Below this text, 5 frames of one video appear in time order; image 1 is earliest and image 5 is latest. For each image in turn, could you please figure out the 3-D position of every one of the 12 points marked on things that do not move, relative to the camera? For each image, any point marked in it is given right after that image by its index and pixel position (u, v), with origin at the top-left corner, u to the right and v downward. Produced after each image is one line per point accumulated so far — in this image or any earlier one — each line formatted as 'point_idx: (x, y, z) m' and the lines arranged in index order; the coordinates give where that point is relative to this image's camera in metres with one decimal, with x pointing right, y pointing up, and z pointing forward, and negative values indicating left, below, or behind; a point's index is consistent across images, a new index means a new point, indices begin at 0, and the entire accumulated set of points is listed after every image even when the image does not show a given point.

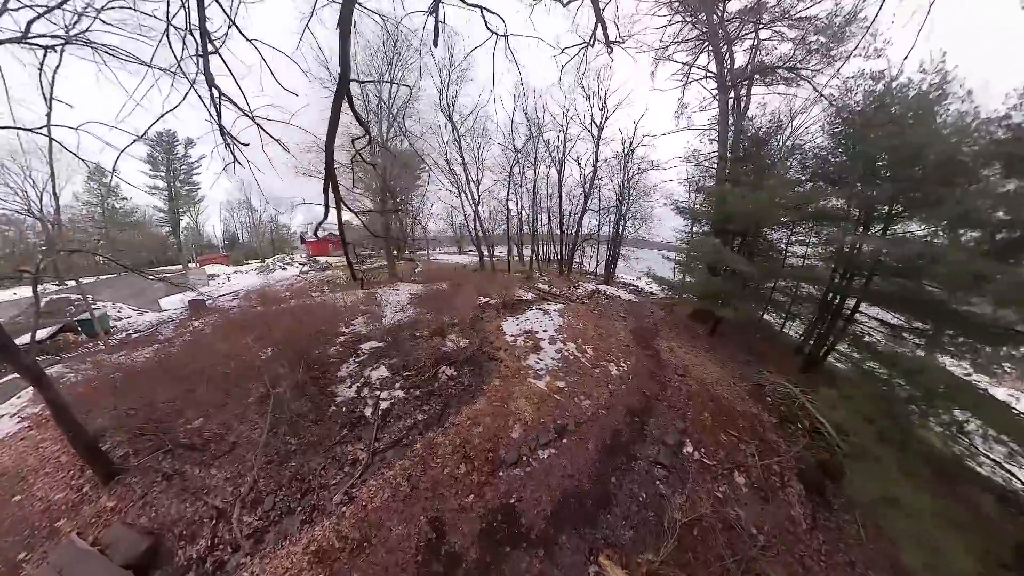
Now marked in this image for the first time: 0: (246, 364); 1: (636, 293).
0: (-7.3, -2.1, +9.0) m
1: (+5.9, -0.2, +16.3) m
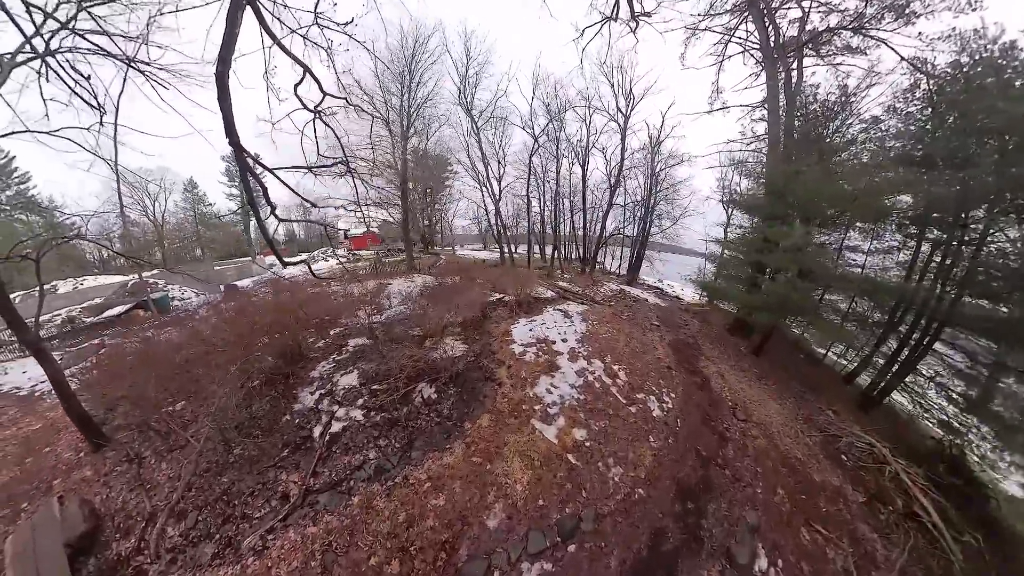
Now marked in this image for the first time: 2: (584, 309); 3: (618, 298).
0: (-7.0, -1.9, +8.3) m
1: (+6.7, -0.3, +14.7) m
2: (+1.9, -0.7, +9.0) m
3: (+3.7, -0.3, +11.5) m
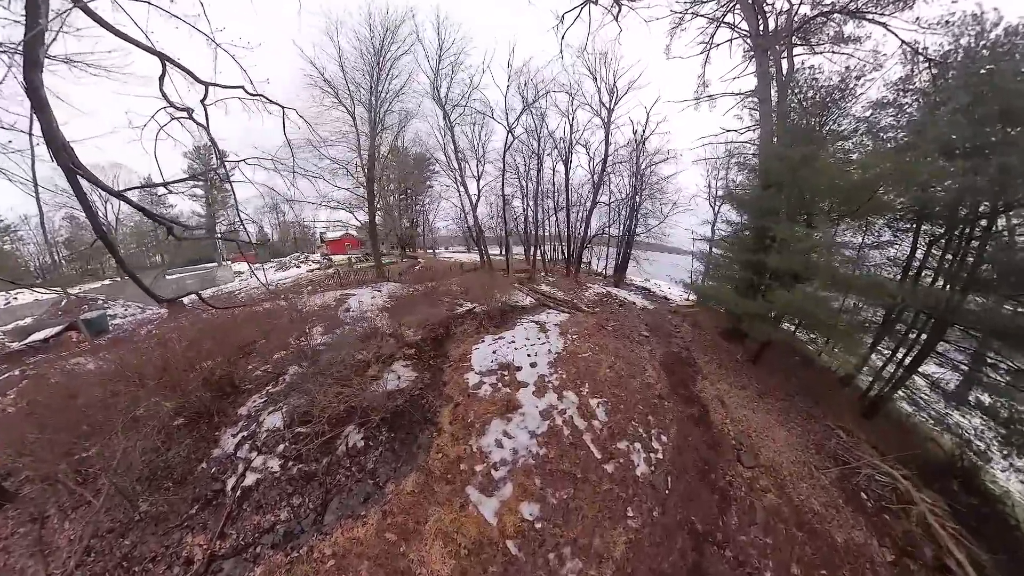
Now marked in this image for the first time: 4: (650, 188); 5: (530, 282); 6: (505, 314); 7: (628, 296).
0: (-7.6, -2.3, +7.2) m
1: (+5.9, -0.3, +13.9) m
2: (+1.2, -0.9, +8.1) m
3: (+3.0, -0.5, +10.7) m
4: (+6.6, +4.8, +15.6) m
5: (+0.7, +0.2, +12.3) m
6: (-0.3, -0.8, +8.5) m
7: (+4.5, -0.2, +13.0) m
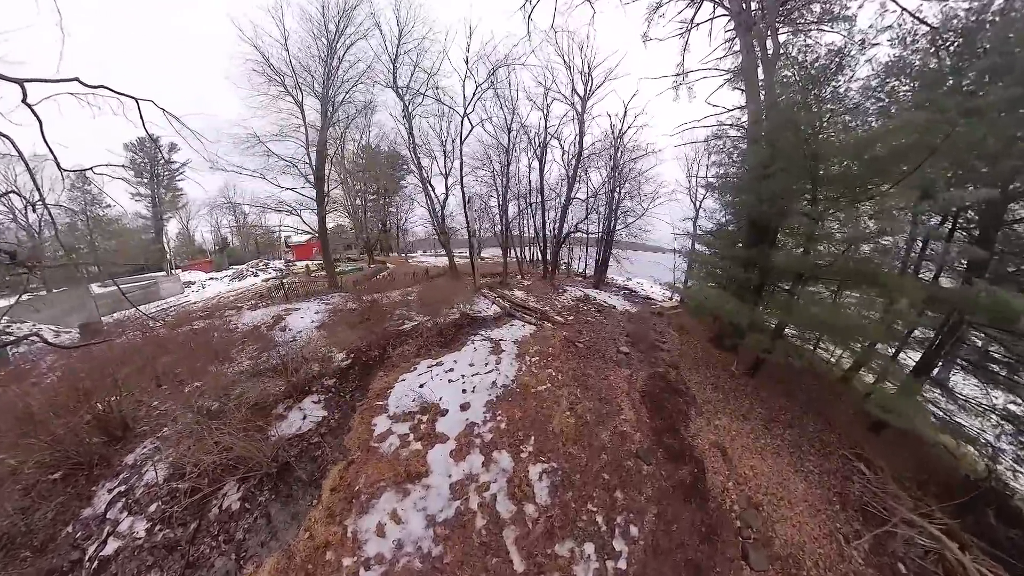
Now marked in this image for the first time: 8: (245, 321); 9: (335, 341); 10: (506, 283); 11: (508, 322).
0: (-8.5, -2.7, +5.7) m
1: (+4.8, -0.4, +12.9) m
2: (+0.3, -1.0, +6.9) m
3: (+2.0, -0.6, +9.5) m
4: (+5.3, +4.8, +14.6) m
5: (-0.4, +0.1, +11.1) m
6: (-1.2, -1.0, +7.2) m
7: (+3.4, -0.3, +11.8) m
8: (-7.9, -1.0, +9.5) m
9: (-4.0, -1.1, +7.3) m
10: (-0.2, +0.2, +11.5) m
11: (-0.1, -0.8, +7.7) m
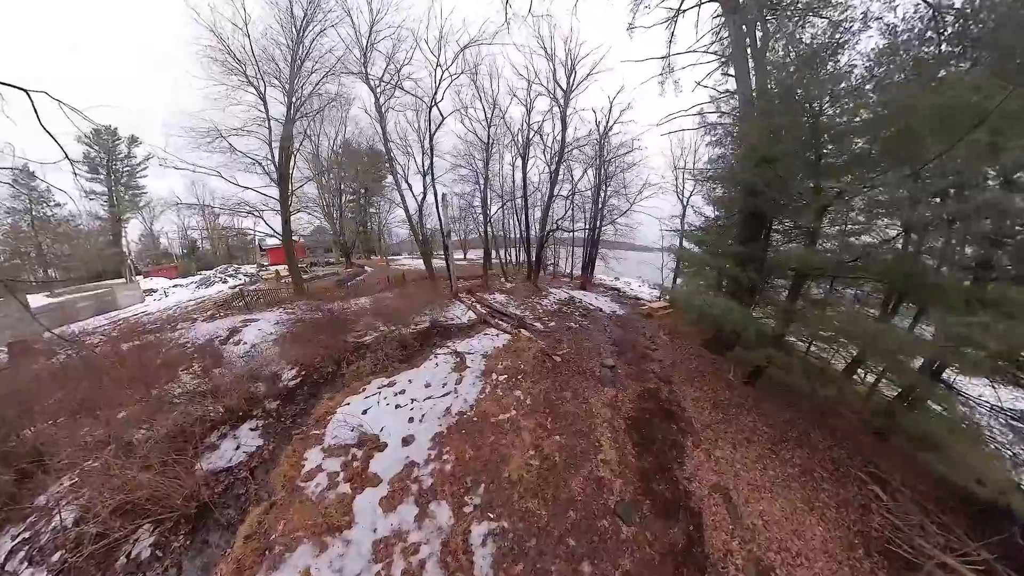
0: (-8.9, -2.9, +4.8) m
1: (+4.1, -0.4, +12.3) m
2: (-0.2, -1.1, +6.2) m
3: (+1.4, -0.7, +8.9) m
4: (+4.5, +4.7, +14.0) m
5: (-1.0, -0.1, +10.3) m
6: (-1.8, -1.1, +6.5) m
7: (+2.8, -0.4, +11.2) m
8: (-8.5, -1.2, +8.6) m
9: (-4.5, -1.2, +6.5) m
10: (-0.9, +0.1, +10.8) m
11: (-0.6, -0.9, +7.0) m
